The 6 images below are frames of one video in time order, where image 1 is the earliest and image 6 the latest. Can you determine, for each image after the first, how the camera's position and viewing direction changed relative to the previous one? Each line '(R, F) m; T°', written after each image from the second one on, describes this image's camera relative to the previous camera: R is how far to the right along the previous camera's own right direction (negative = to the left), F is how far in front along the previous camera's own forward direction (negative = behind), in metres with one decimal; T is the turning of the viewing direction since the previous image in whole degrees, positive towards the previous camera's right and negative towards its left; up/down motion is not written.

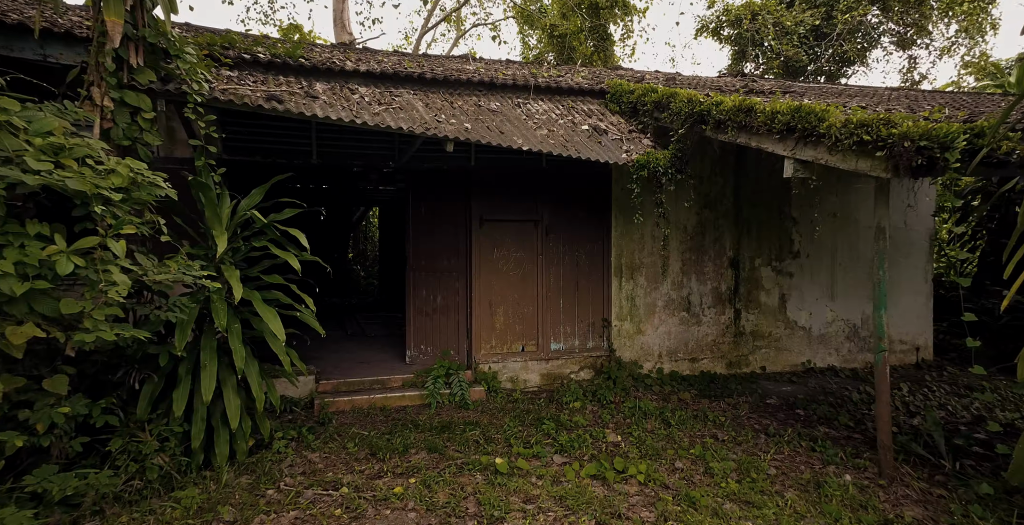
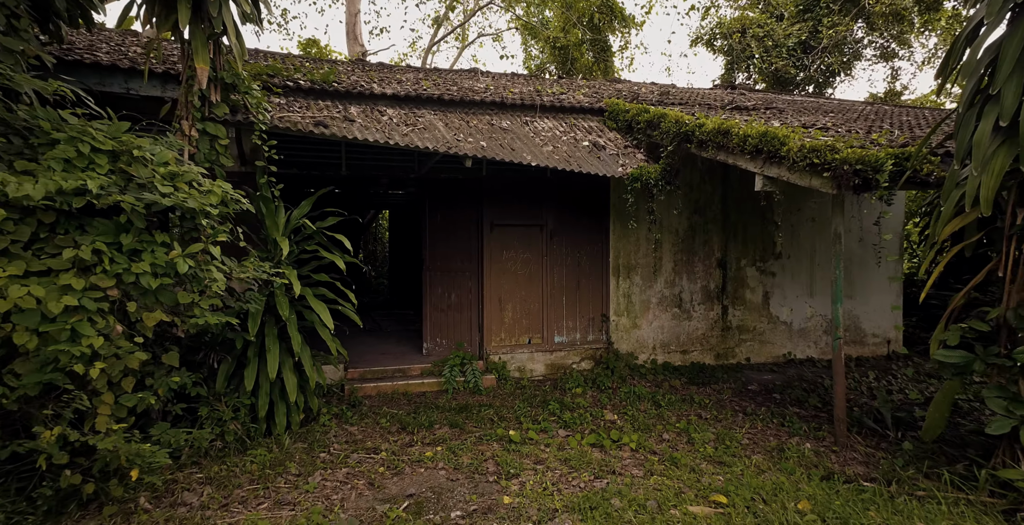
(-0.1, -0.7) m; 0°
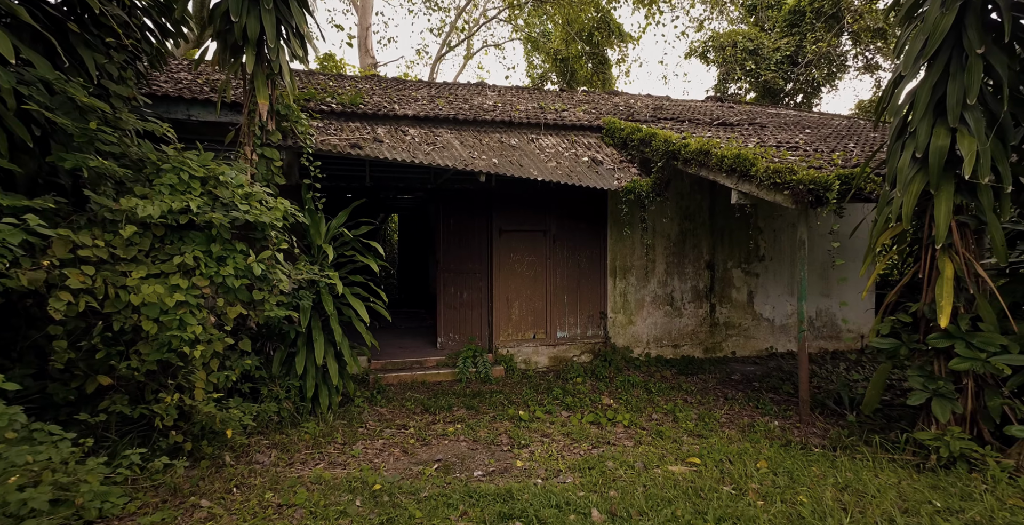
(-0.1, -0.7) m; 0°
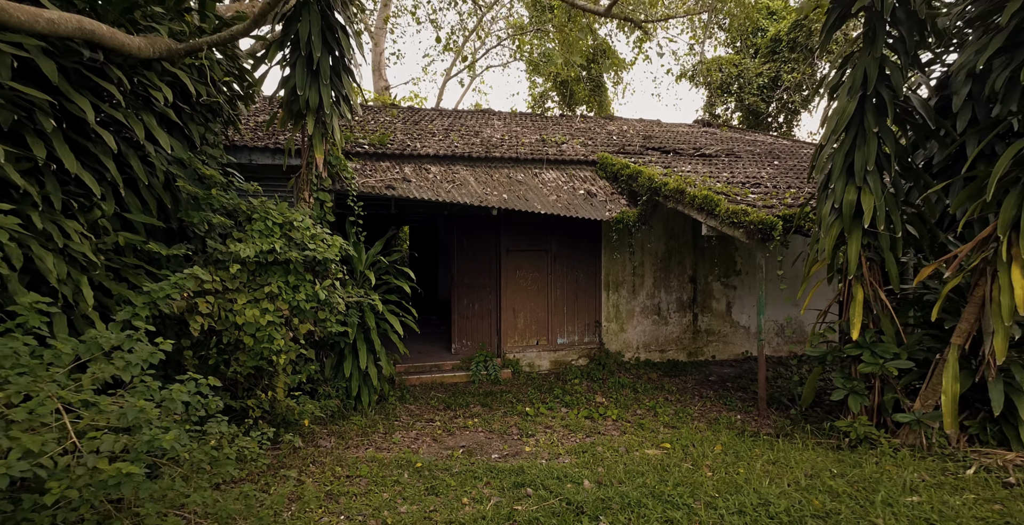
(-0.1, -1.1) m; 0°
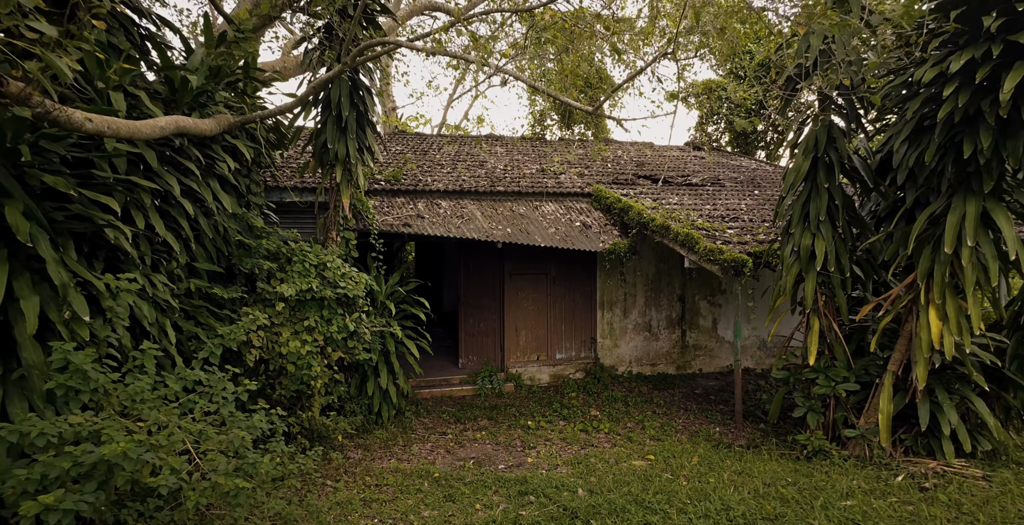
(-0.1, -0.8) m; 0°
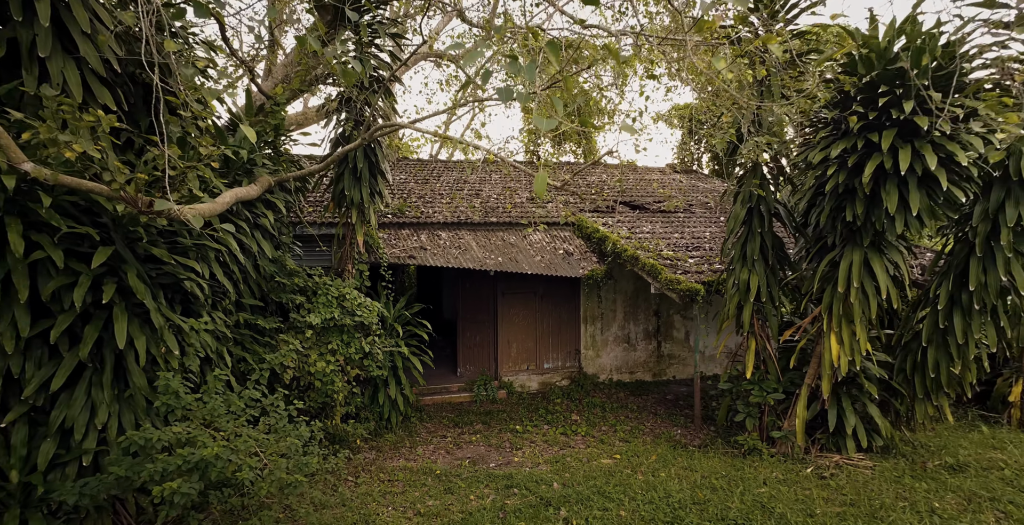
(+0.1, -1.1) m; 0°
